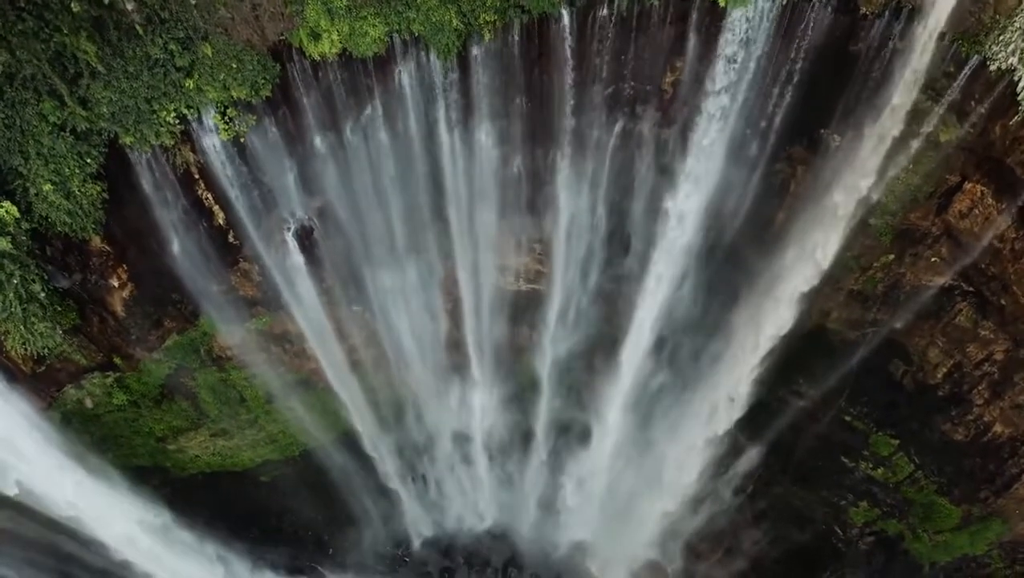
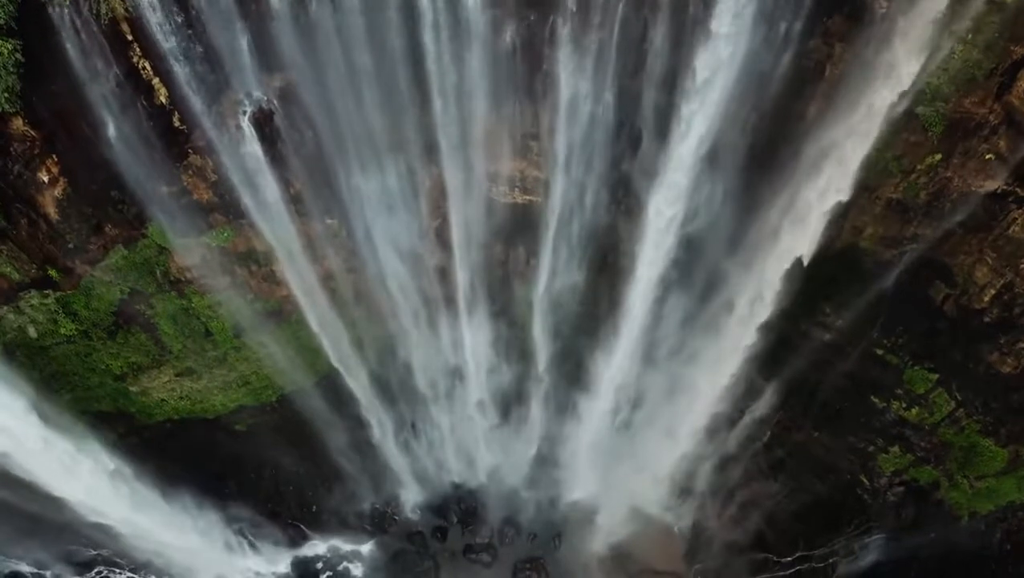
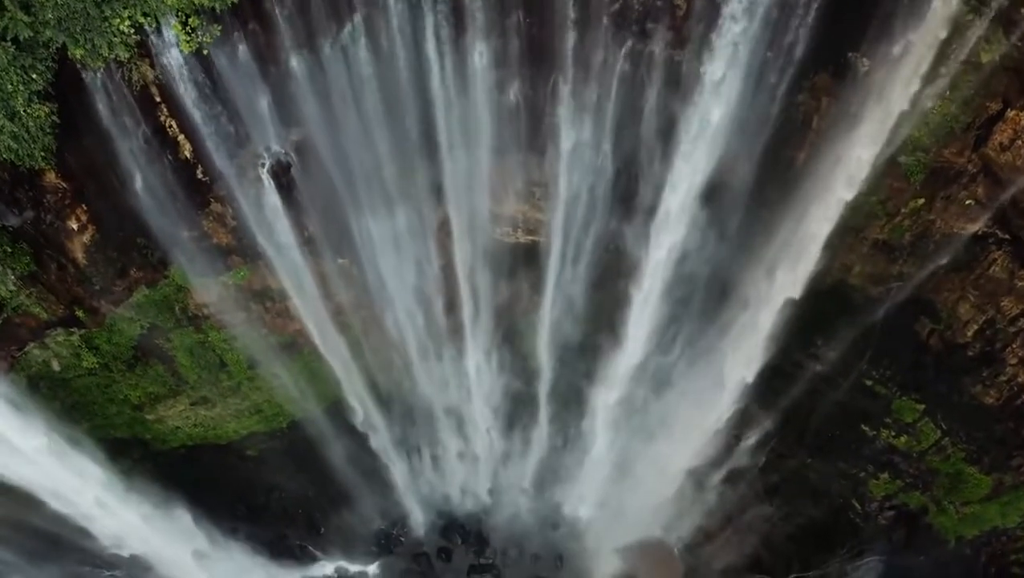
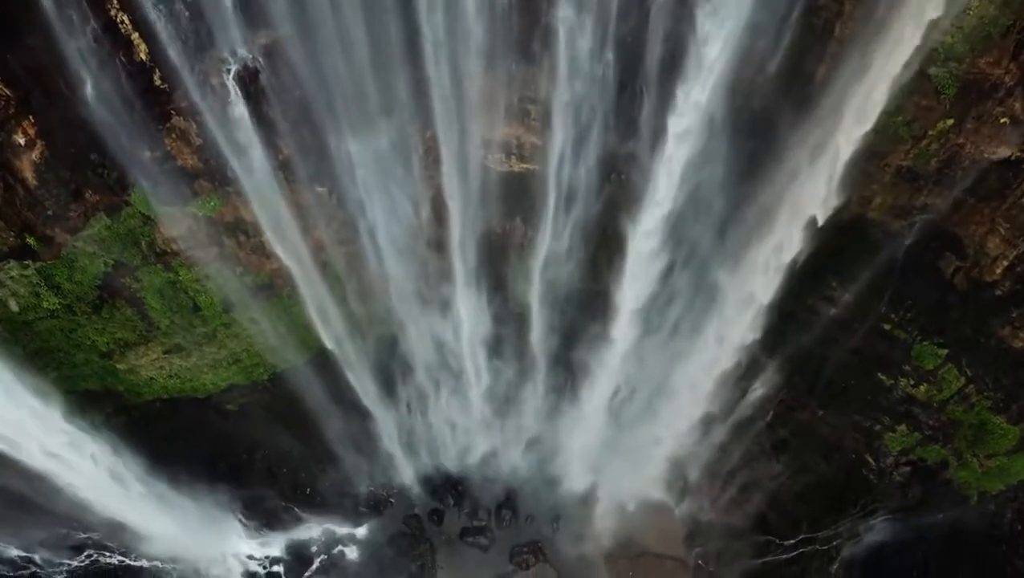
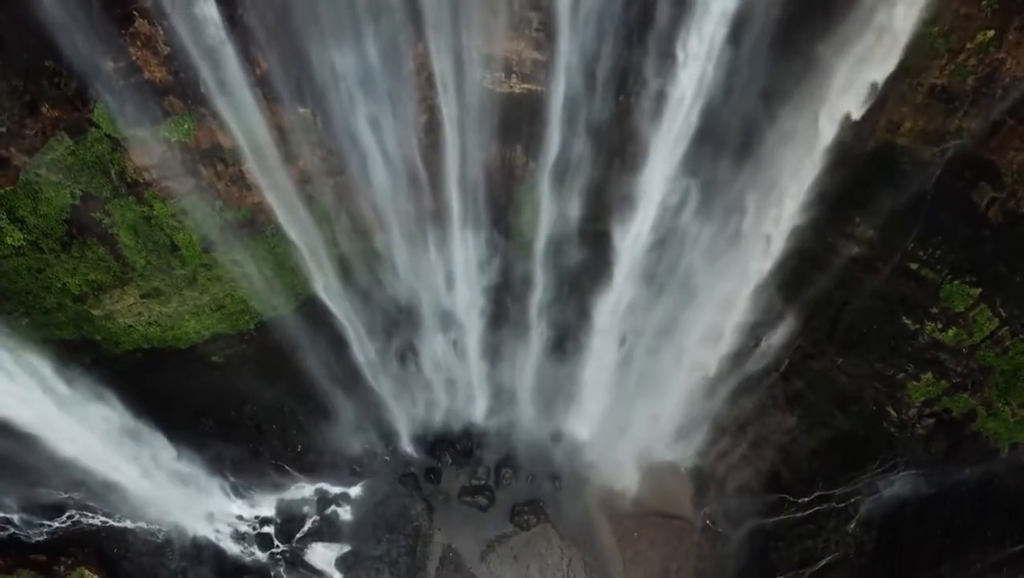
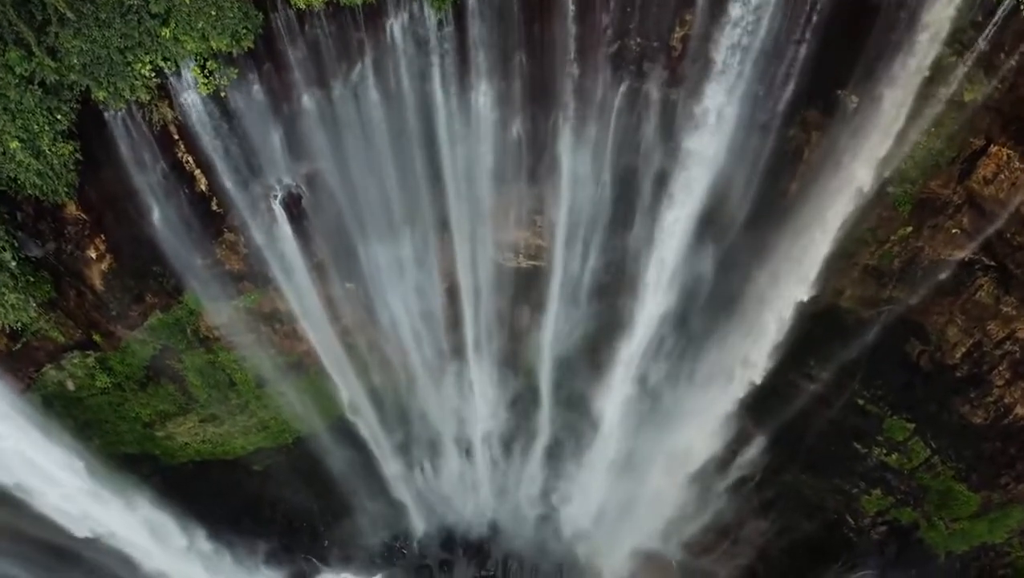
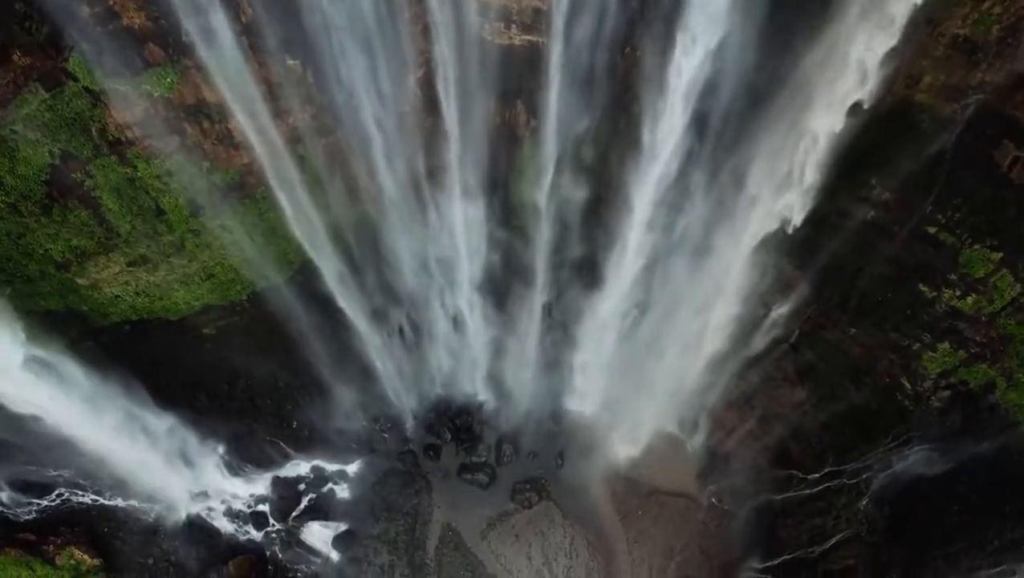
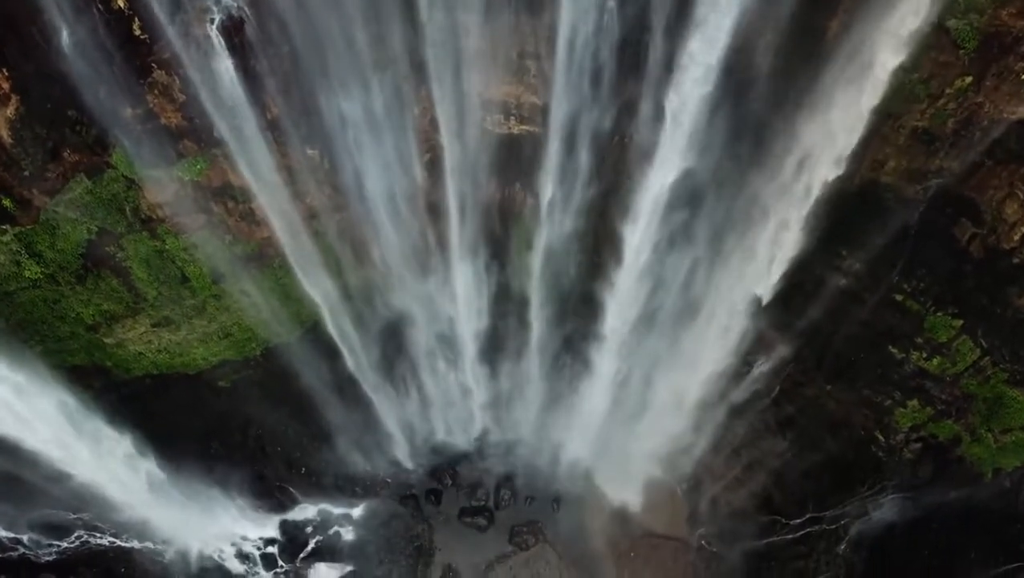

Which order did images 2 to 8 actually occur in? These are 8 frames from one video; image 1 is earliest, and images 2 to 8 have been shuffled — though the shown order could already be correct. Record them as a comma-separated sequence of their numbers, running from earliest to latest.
6, 3, 2, 4, 8, 5, 7
